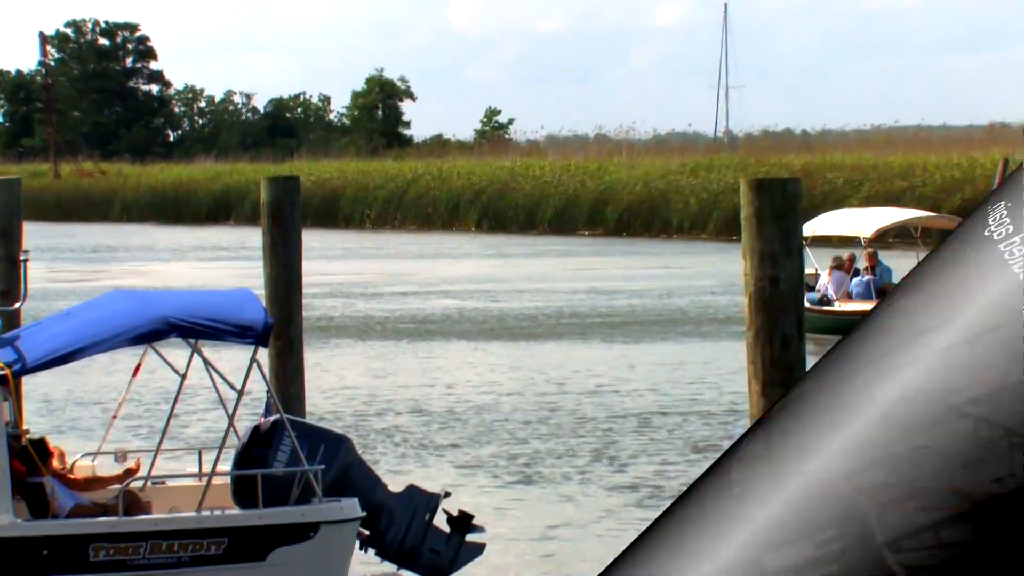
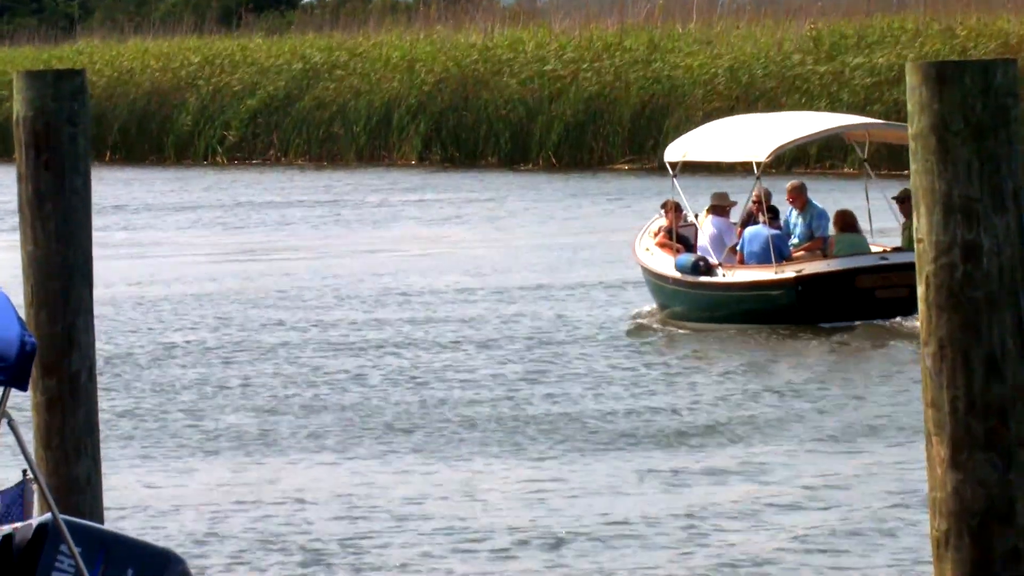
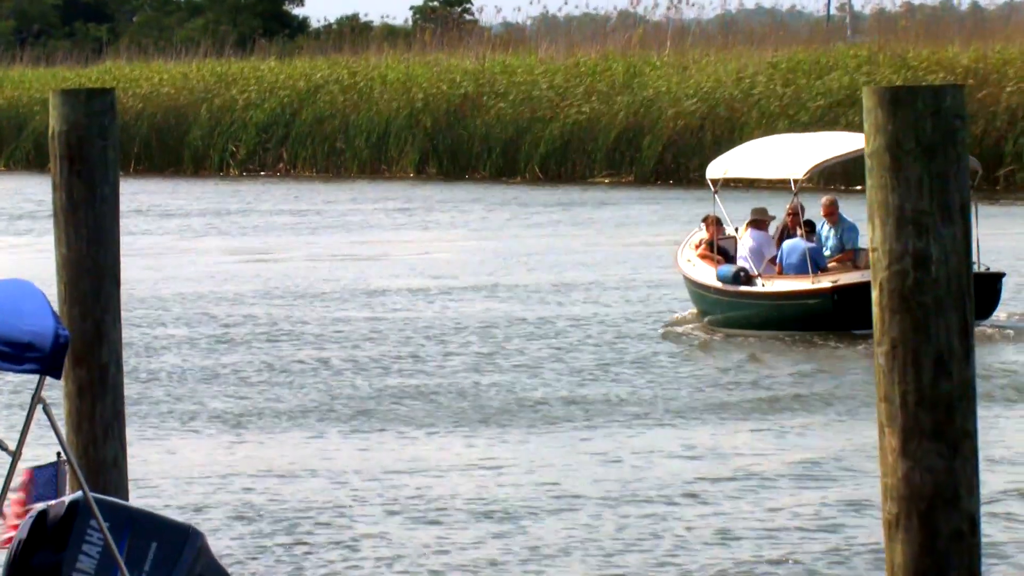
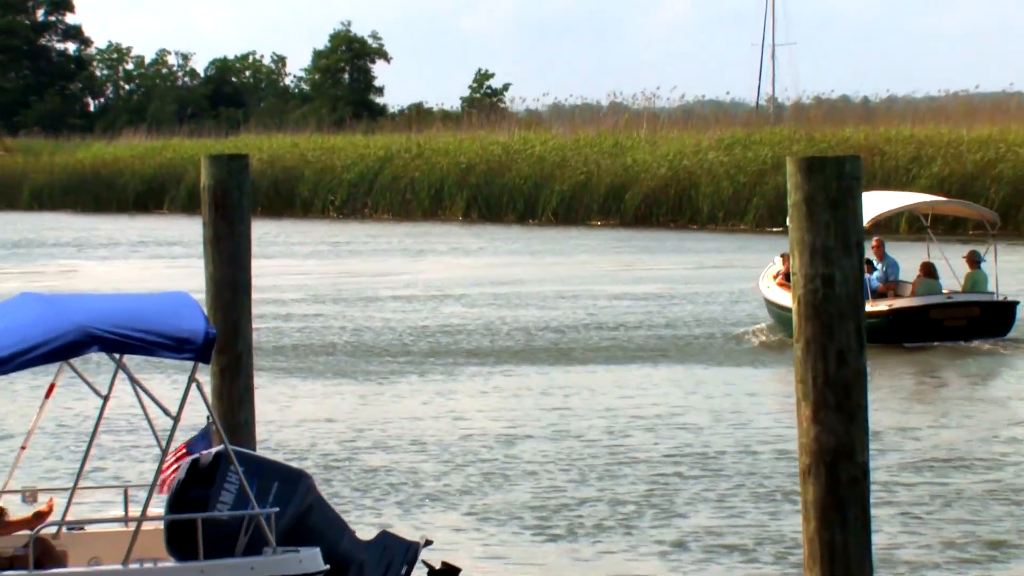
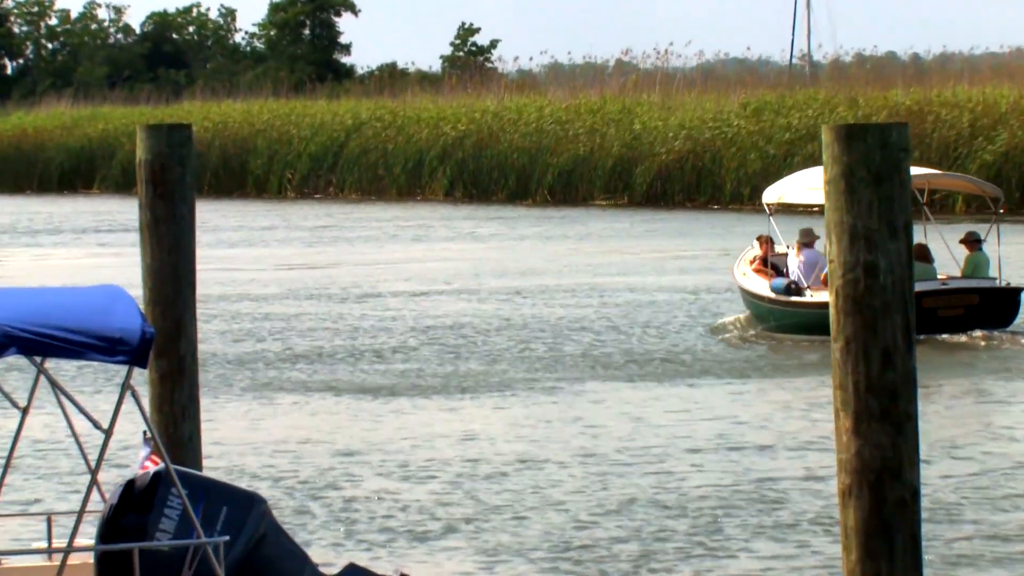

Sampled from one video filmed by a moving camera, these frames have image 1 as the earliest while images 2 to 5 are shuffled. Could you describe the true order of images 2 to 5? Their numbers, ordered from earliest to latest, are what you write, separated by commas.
4, 5, 3, 2
